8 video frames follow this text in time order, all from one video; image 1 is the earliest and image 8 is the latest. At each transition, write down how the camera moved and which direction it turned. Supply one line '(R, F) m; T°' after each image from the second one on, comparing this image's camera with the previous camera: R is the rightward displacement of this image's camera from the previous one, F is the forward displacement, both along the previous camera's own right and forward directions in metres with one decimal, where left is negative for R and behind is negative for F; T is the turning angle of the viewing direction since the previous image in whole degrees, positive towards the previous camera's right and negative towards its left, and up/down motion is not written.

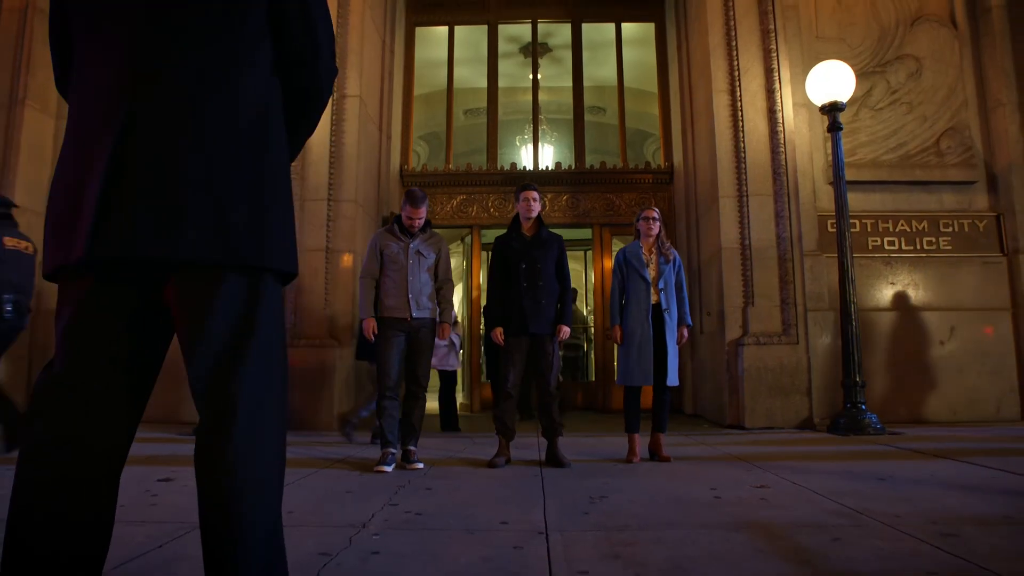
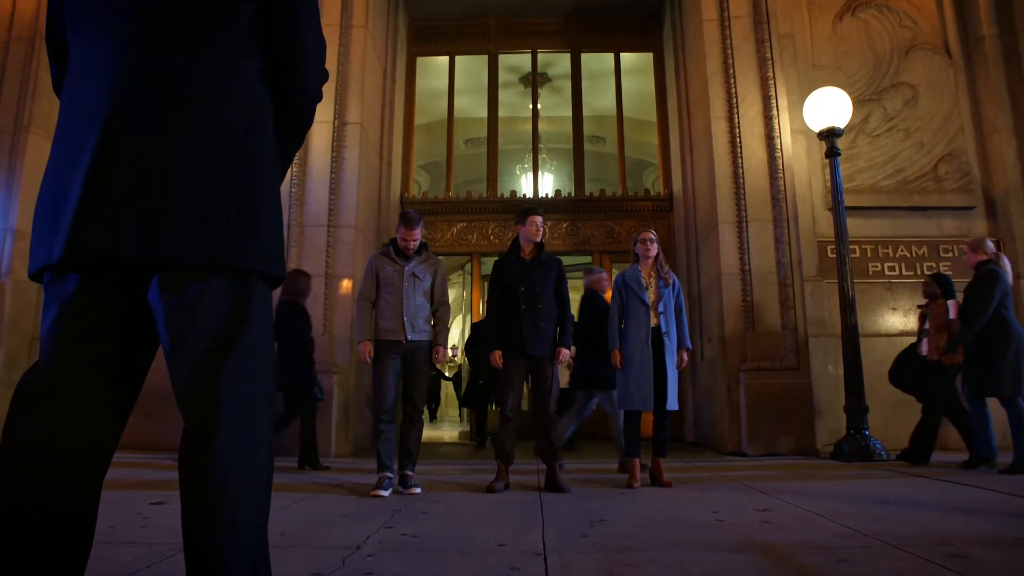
(0.0, 0.0) m; 0°
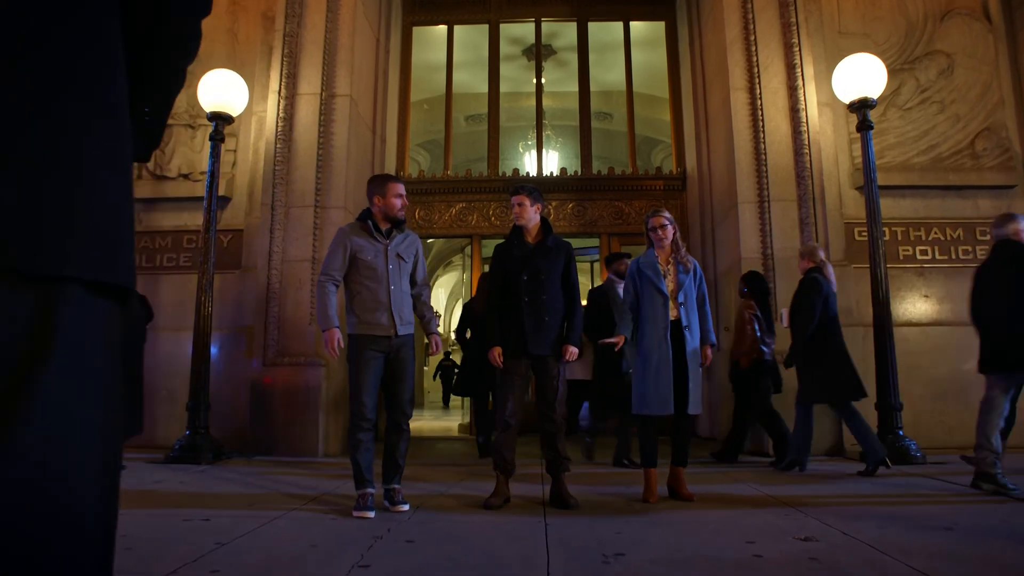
(0.0, +0.5) m; 0°
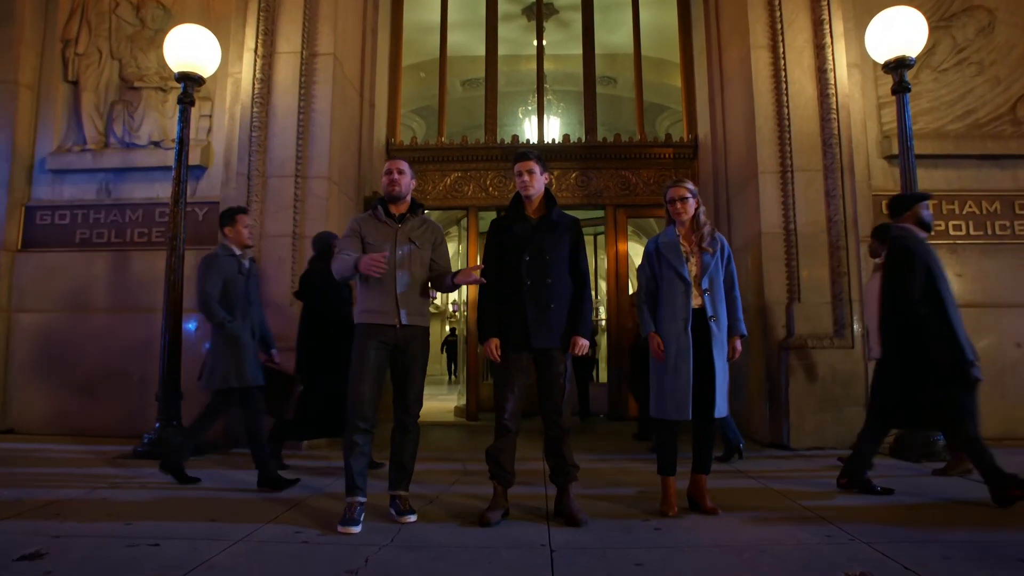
(0.0, +0.5) m; 0°
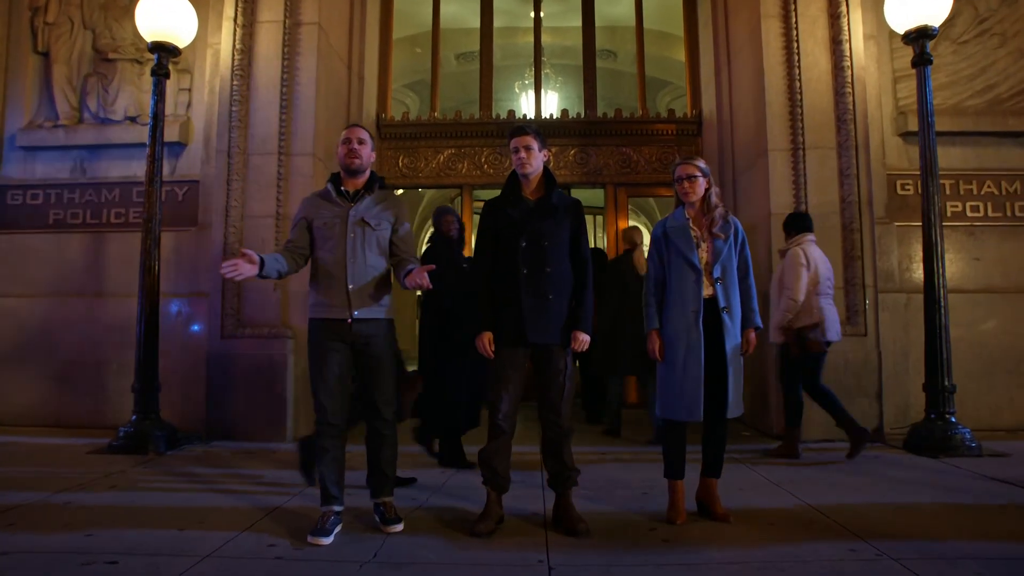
(0.0, +0.3) m; 0°
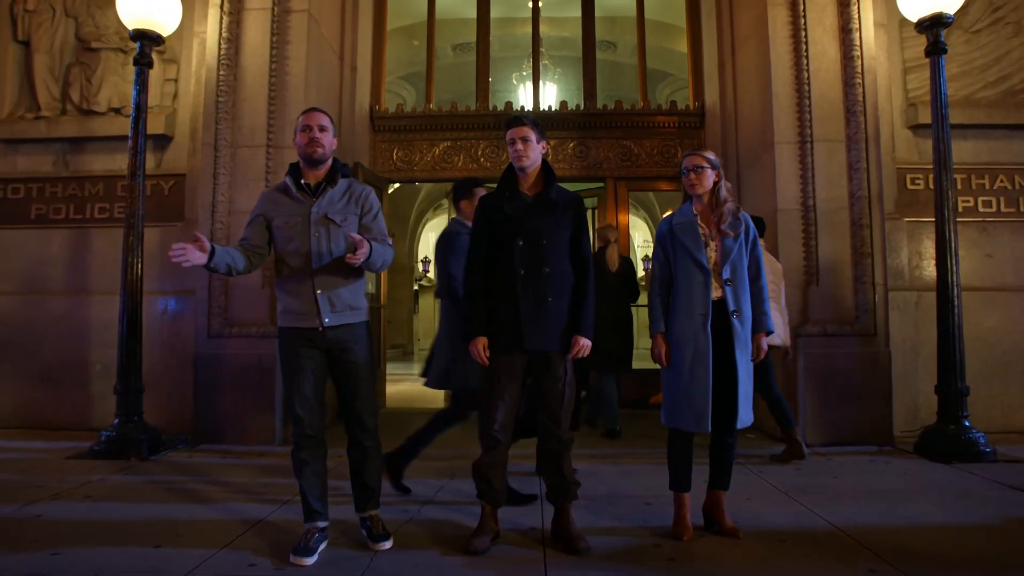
(0.0, +0.2) m; 0°
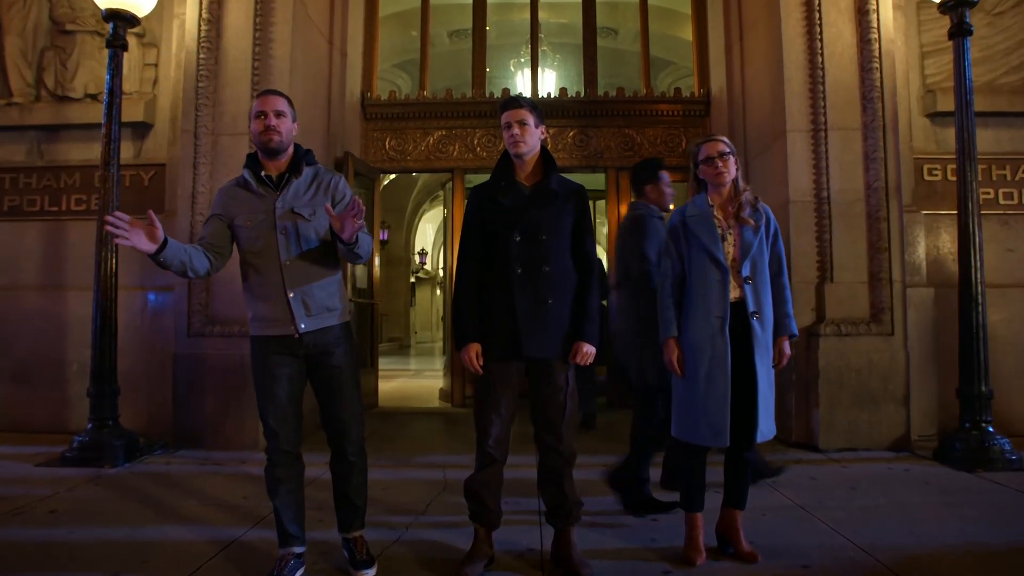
(0.0, +0.3) m; 0°
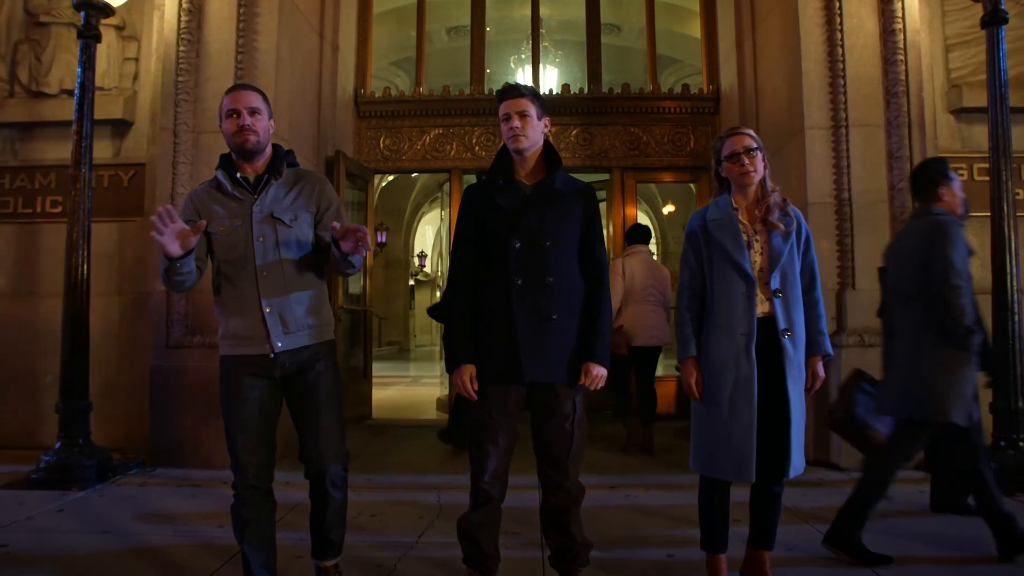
(0.0, +0.3) m; 0°
